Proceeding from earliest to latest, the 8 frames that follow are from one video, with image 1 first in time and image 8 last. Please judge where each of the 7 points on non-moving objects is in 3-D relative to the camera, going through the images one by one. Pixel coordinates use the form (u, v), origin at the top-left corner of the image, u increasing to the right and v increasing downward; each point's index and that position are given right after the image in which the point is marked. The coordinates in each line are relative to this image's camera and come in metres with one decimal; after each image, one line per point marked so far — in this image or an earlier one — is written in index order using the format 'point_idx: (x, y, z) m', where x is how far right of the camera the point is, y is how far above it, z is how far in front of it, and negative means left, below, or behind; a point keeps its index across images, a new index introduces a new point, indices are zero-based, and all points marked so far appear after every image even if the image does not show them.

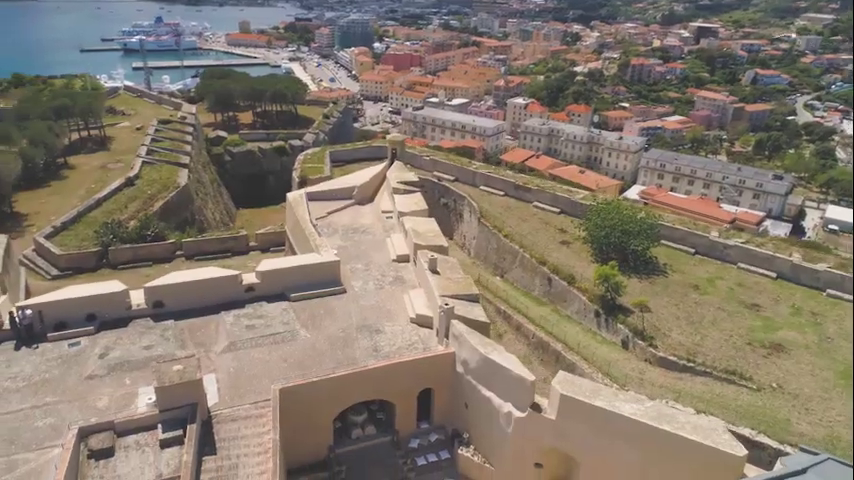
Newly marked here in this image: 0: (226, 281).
0: (-6.5, -1.3, +19.3) m
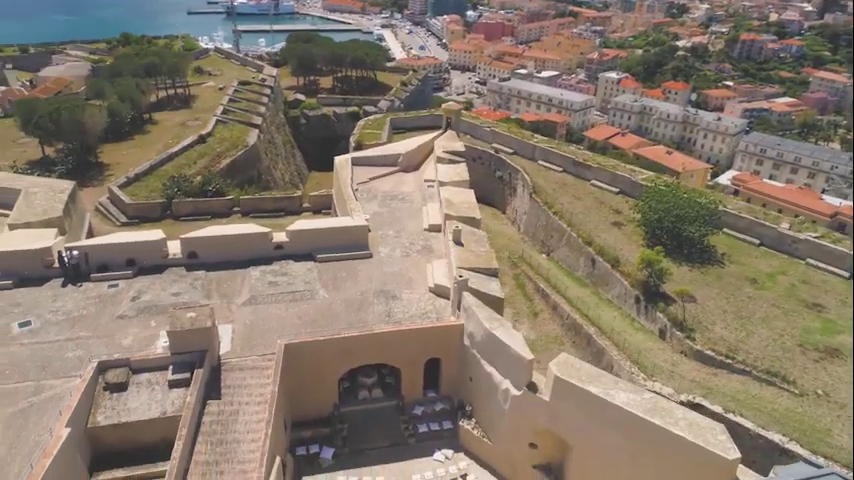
0: (-5.7, +0.1, +20.0) m
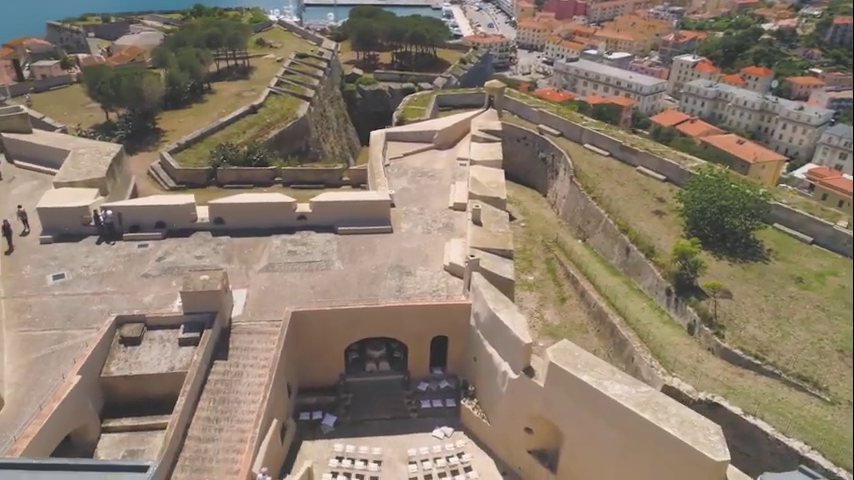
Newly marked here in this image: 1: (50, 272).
0: (-5.0, +1.1, +20.4) m
1: (-11.3, -1.0, +18.0) m
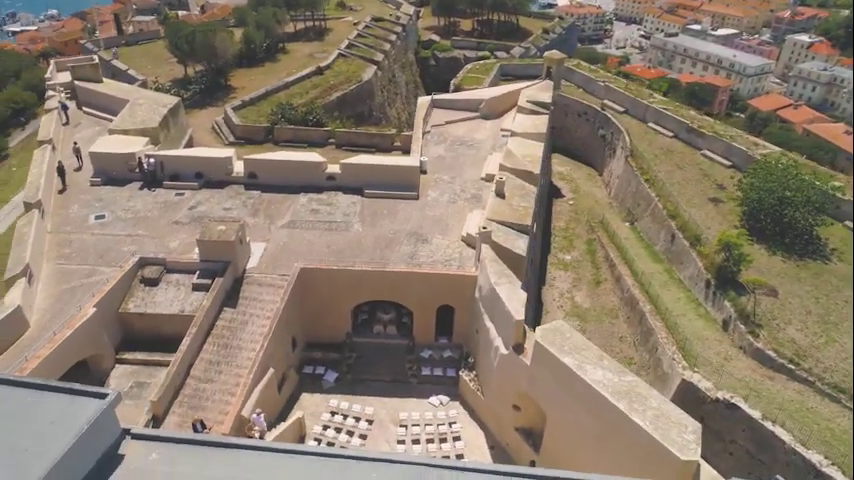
0: (-4.0, +2.6, +20.8) m
1: (-10.8, +0.9, +19.3) m
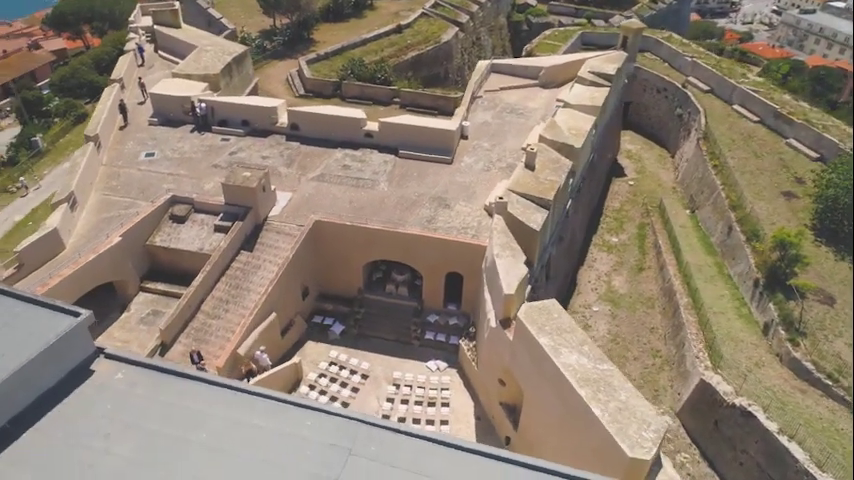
0: (-2.7, +4.1, +21.0) m
1: (-9.7, +3.1, +20.7) m
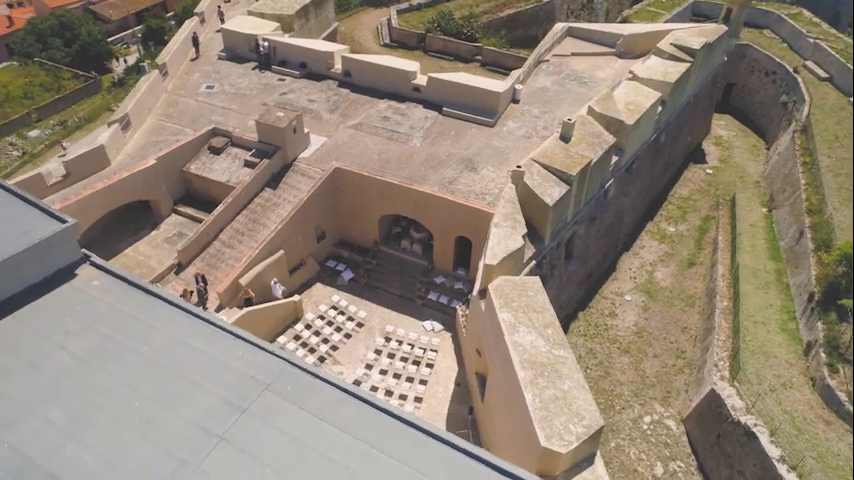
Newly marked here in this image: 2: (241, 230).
0: (-1.0, +5.8, +20.9) m
1: (-8.0, +5.7, +21.8) m
2: (-5.3, +0.3, +17.0) m
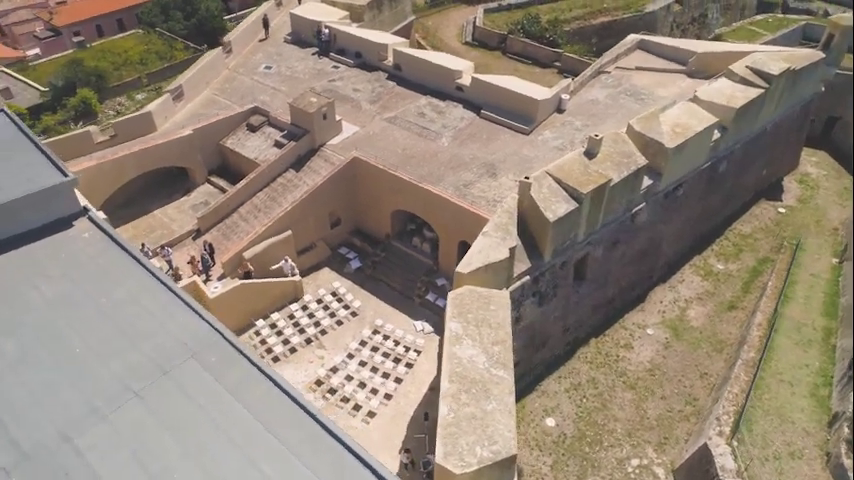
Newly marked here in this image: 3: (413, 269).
0: (+0.6, +5.8, +20.8) m
1: (-6.1, +6.7, +22.9) m
2: (-5.0, +1.0, +17.7) m
3: (-0.4, -0.9, +17.8) m
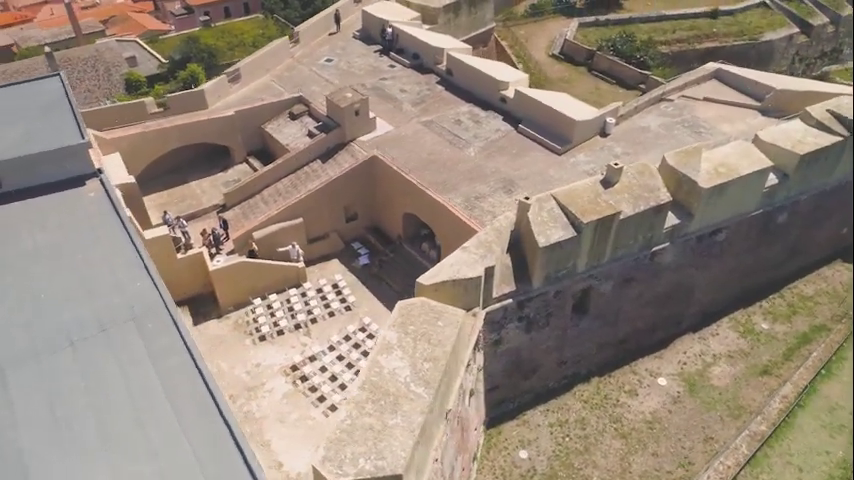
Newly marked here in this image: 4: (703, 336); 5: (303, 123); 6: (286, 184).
0: (+2.2, +5.4, +20.4) m
1: (-3.8, +7.3, +23.6) m
2: (-4.5, +1.5, +18.4) m
3: (-0.3, -1.0, +17.7) m
4: (+8.9, -3.1, +19.2) m
5: (-4.1, +3.8, +19.7) m
6: (-4.4, +1.7, +18.5) m
